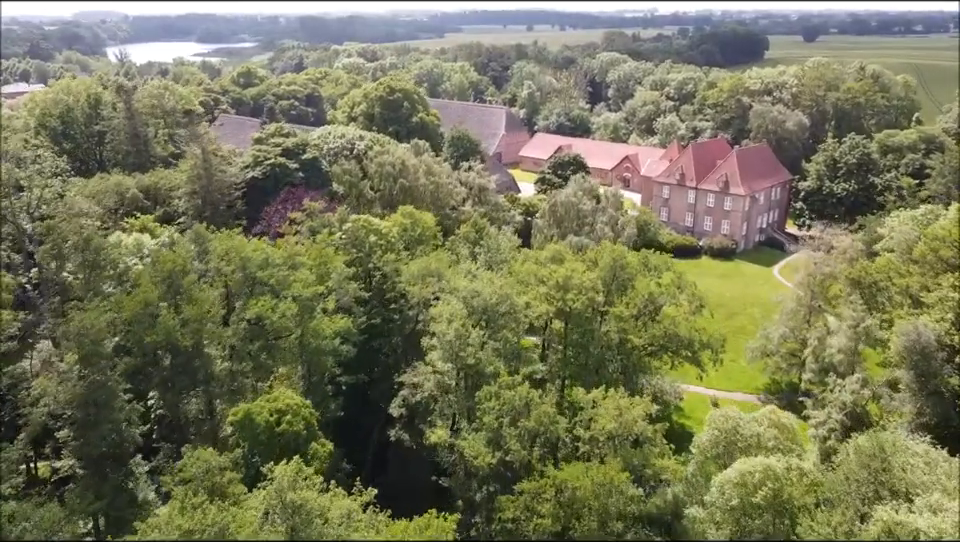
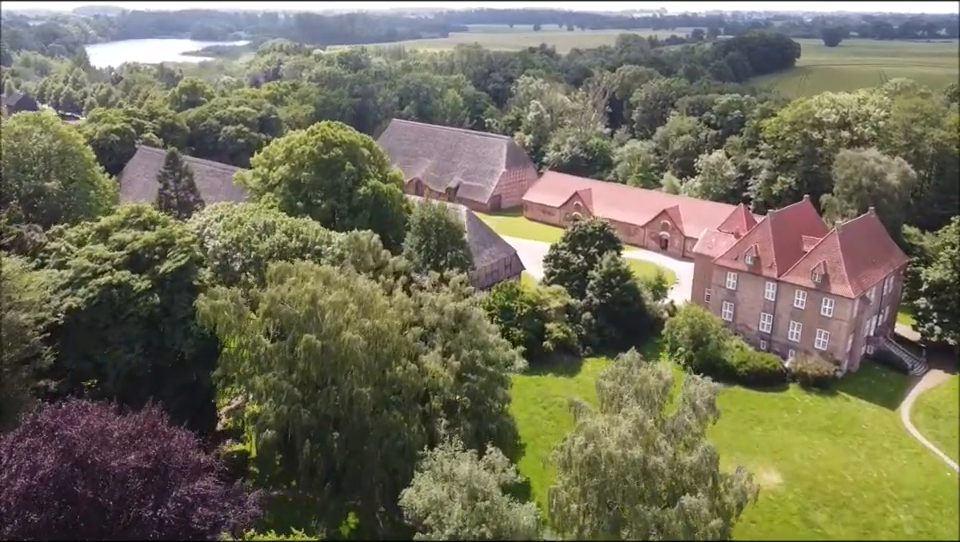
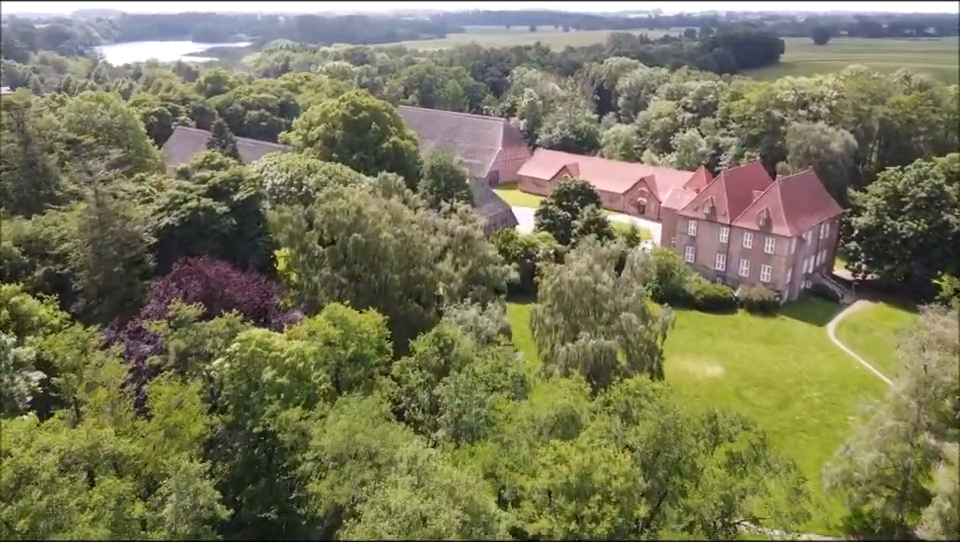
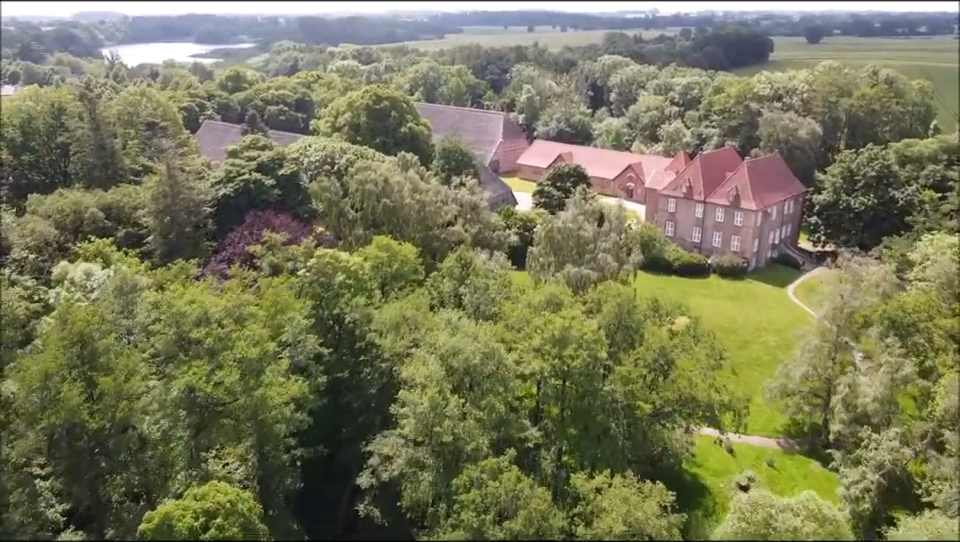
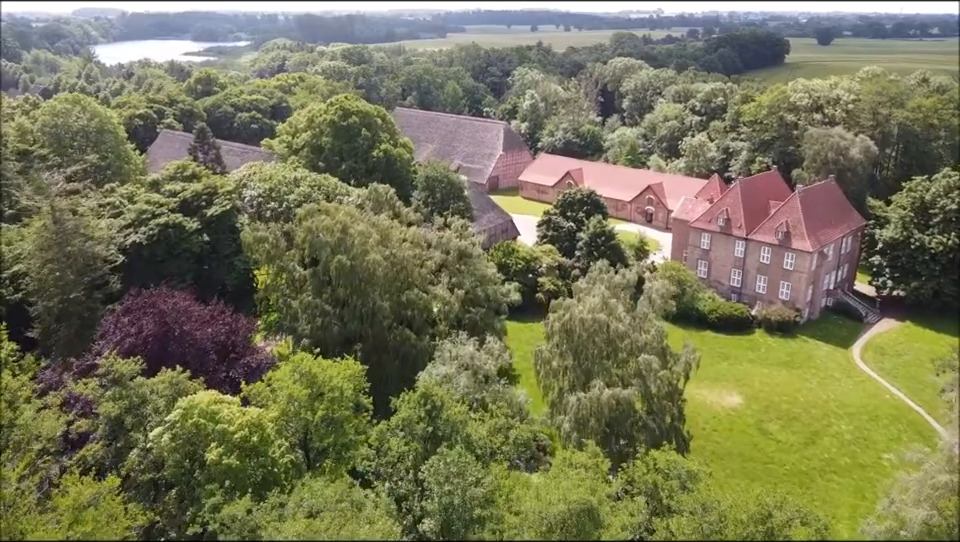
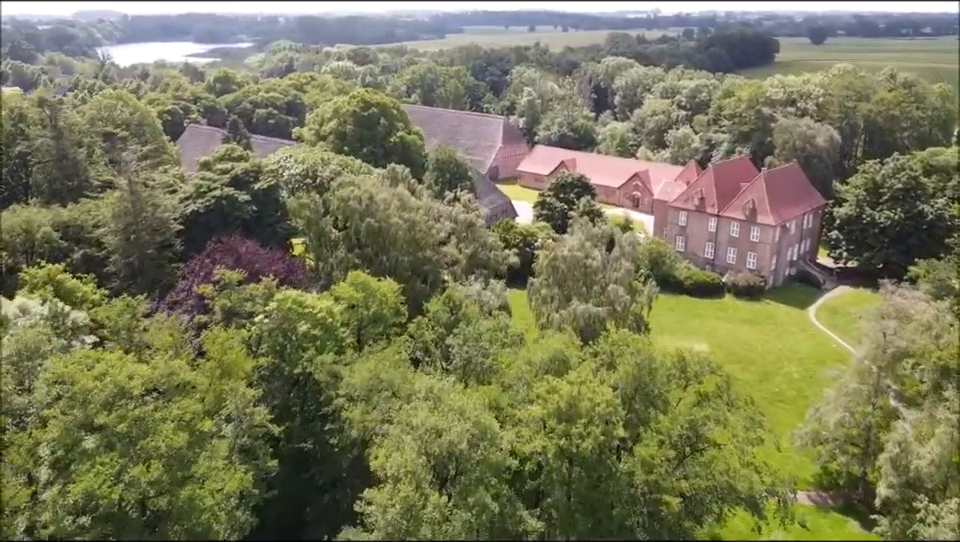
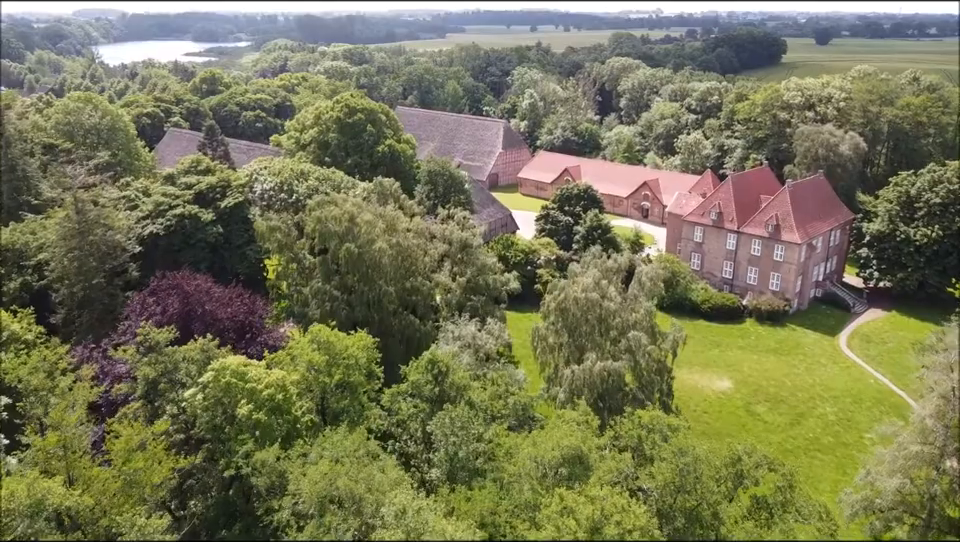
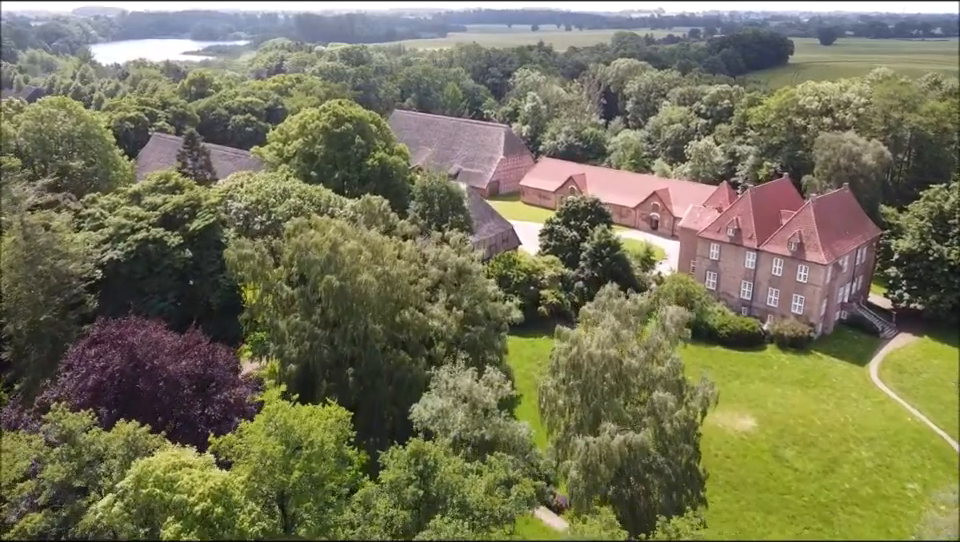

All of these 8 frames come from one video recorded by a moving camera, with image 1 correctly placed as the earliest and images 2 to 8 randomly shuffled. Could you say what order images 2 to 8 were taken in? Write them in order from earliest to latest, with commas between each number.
4, 6, 3, 7, 5, 8, 2
